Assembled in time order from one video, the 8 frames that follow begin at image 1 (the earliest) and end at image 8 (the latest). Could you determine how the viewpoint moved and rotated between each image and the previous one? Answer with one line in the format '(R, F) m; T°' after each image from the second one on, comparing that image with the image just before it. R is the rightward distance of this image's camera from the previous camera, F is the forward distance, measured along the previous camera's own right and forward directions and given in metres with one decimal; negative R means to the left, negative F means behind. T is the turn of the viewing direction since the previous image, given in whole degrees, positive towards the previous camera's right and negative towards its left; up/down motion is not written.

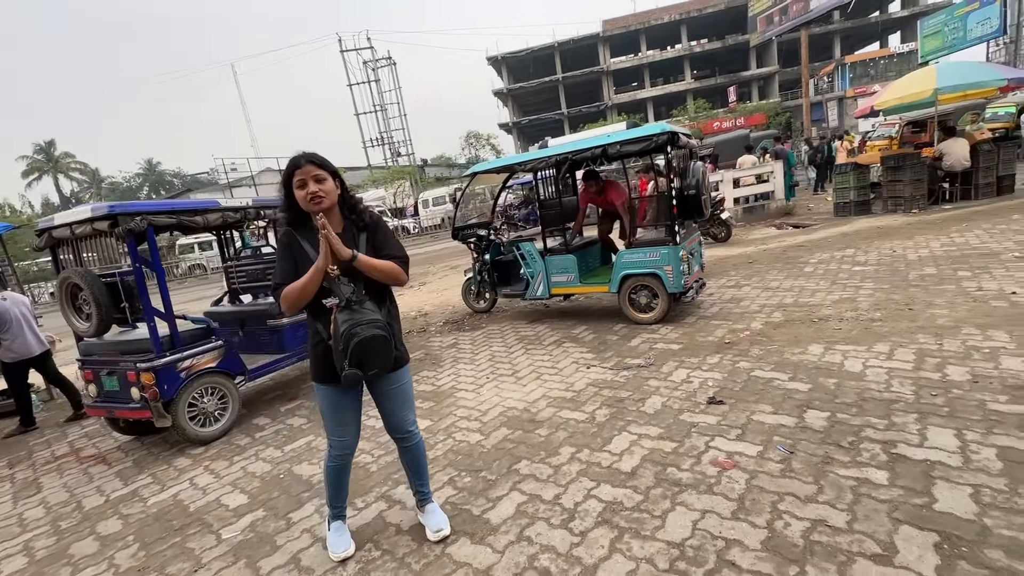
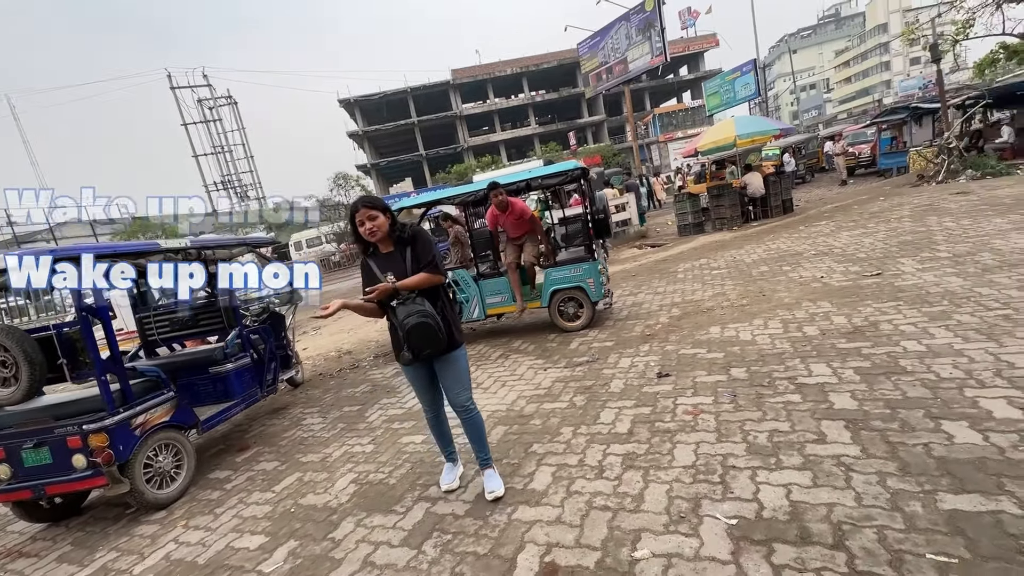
(-1.0, -0.4) m; +17°
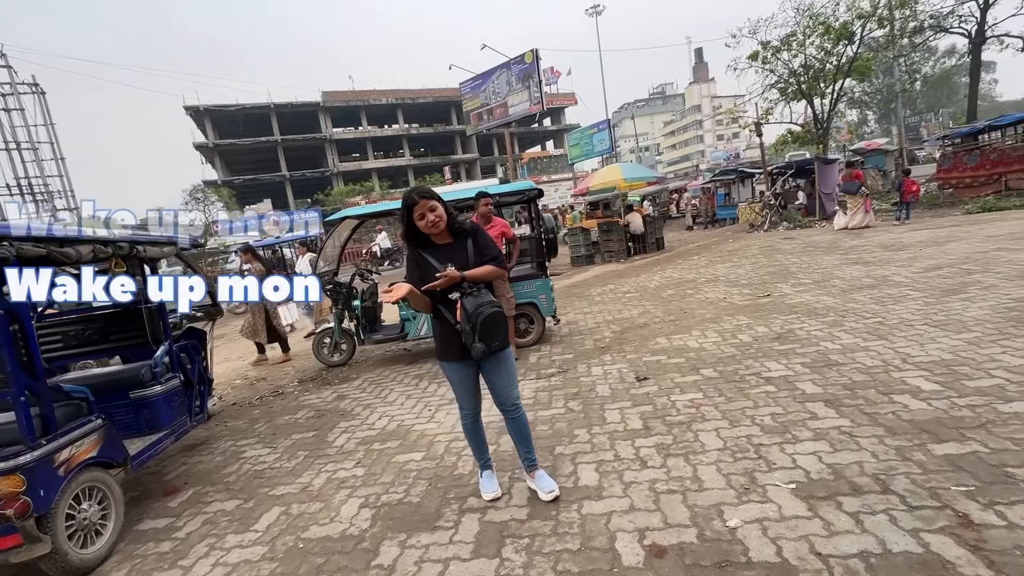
(-1.1, +0.2) m; +17°
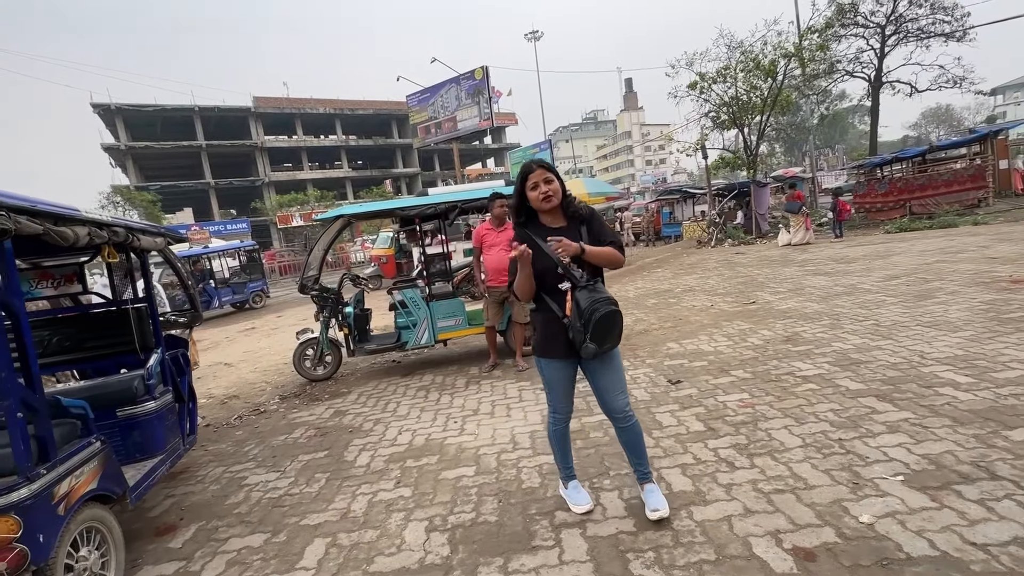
(-0.9, +0.3) m; +8°
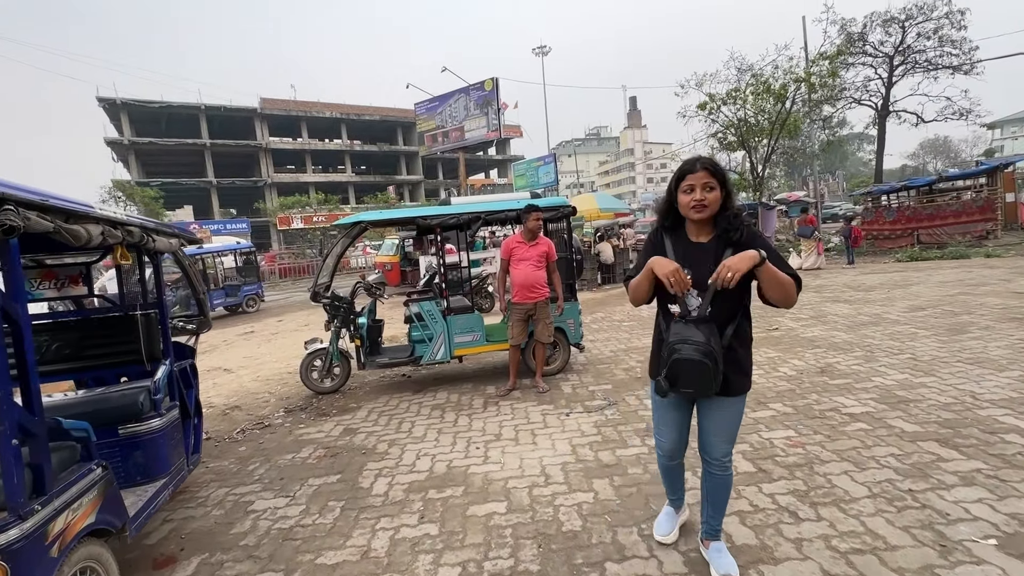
(-0.3, +0.2) m; 0°
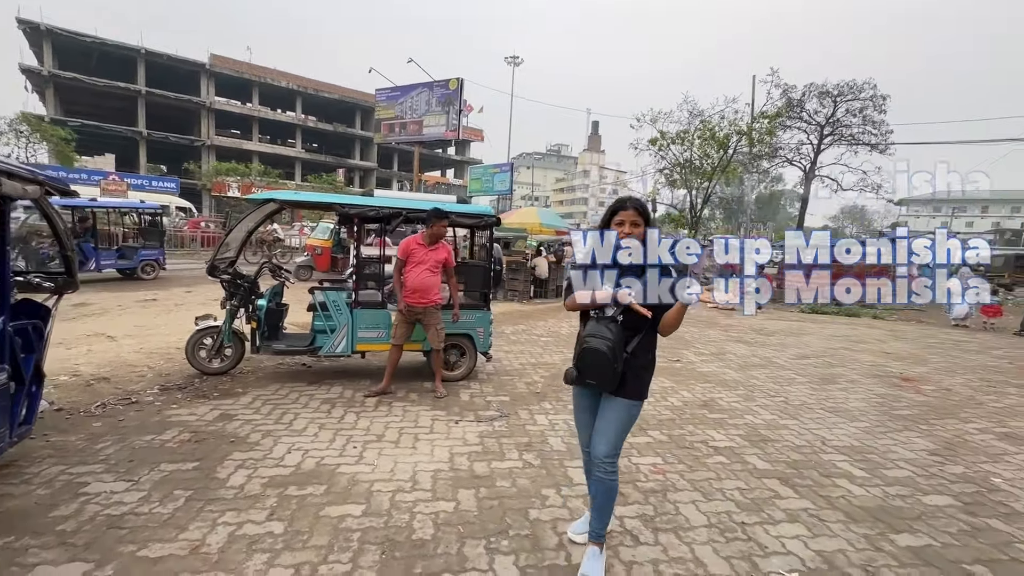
(+0.3, 0.0) m; +7°
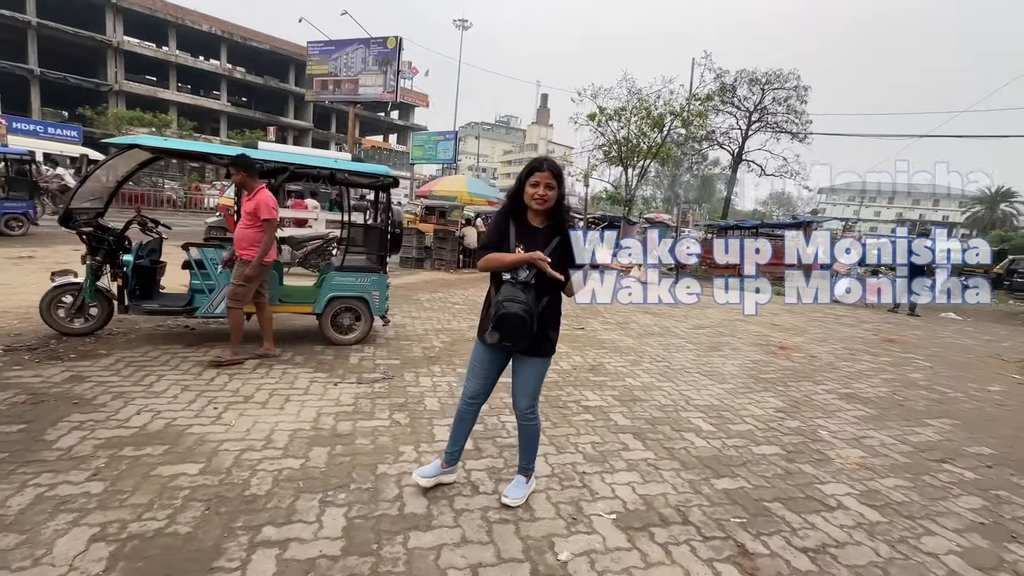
(+0.6, 0.0) m; +7°
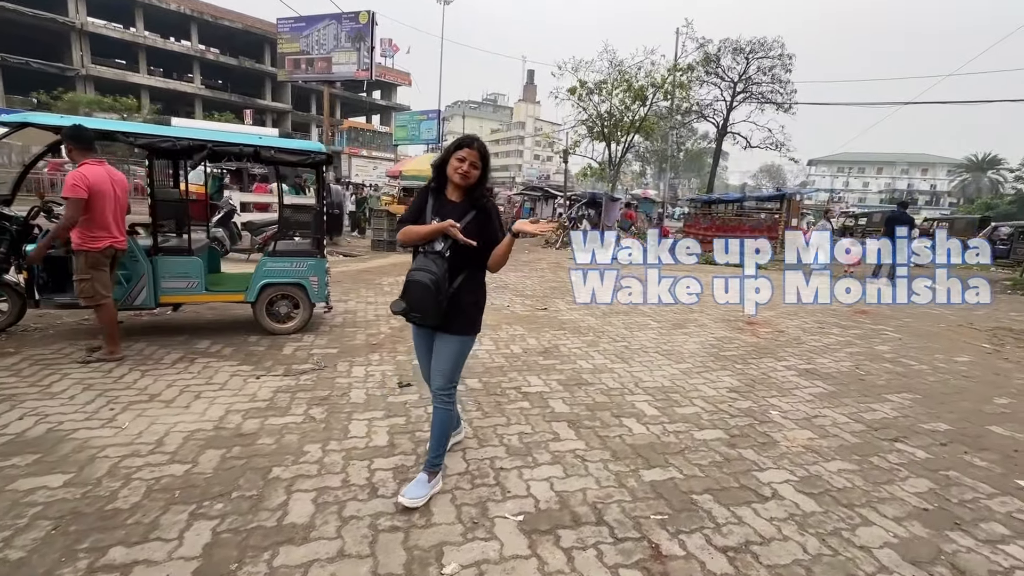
(+0.5, +0.3) m; +1°
